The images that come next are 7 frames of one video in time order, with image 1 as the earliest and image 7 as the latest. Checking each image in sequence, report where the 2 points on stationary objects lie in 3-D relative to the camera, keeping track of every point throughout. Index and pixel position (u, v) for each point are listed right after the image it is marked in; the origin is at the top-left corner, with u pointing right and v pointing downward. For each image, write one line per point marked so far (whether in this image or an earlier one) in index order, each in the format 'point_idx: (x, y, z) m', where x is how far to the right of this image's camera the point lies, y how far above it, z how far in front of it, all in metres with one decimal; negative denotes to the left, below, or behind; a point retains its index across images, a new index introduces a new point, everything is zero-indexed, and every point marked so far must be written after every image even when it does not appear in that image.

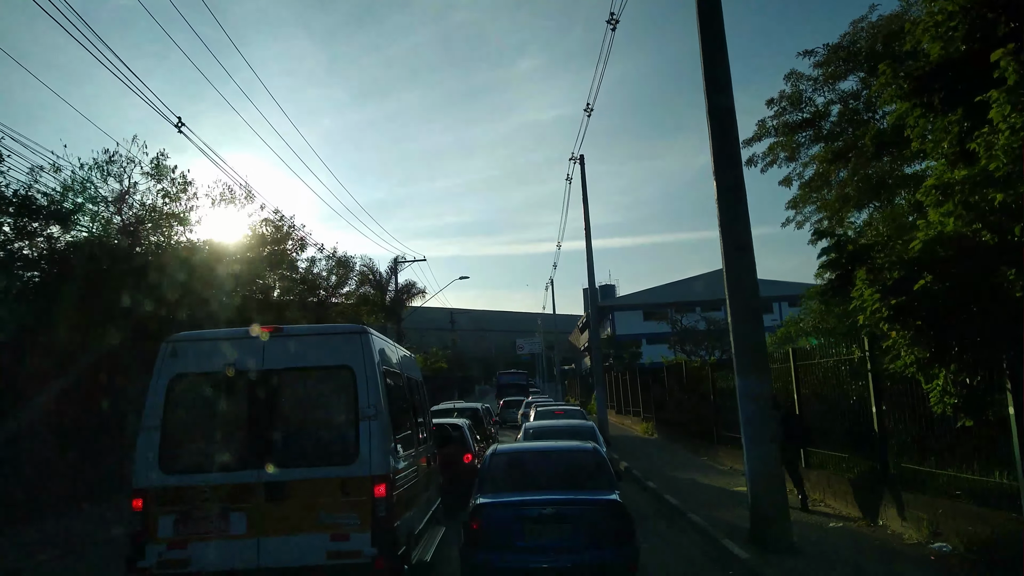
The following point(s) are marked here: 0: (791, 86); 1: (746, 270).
0: (+4.3, +3.1, +11.7) m
1: (+2.3, +0.2, +7.4) m
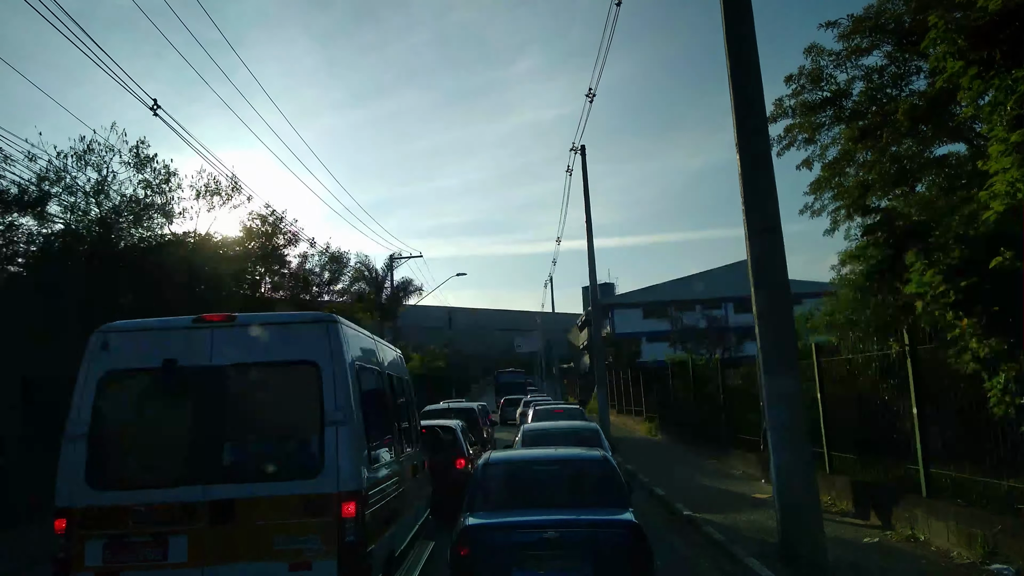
0: (+4.2, +3.2, +10.9) m
1: (+2.2, +0.3, +6.6) m
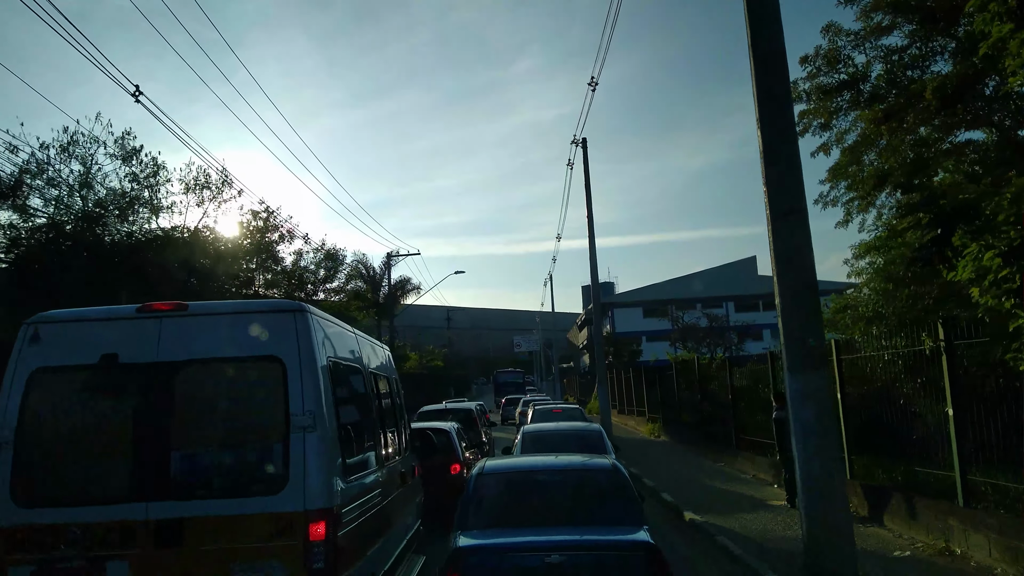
0: (+4.2, +3.3, +10.3) m
1: (+2.2, +0.4, +6.0) m
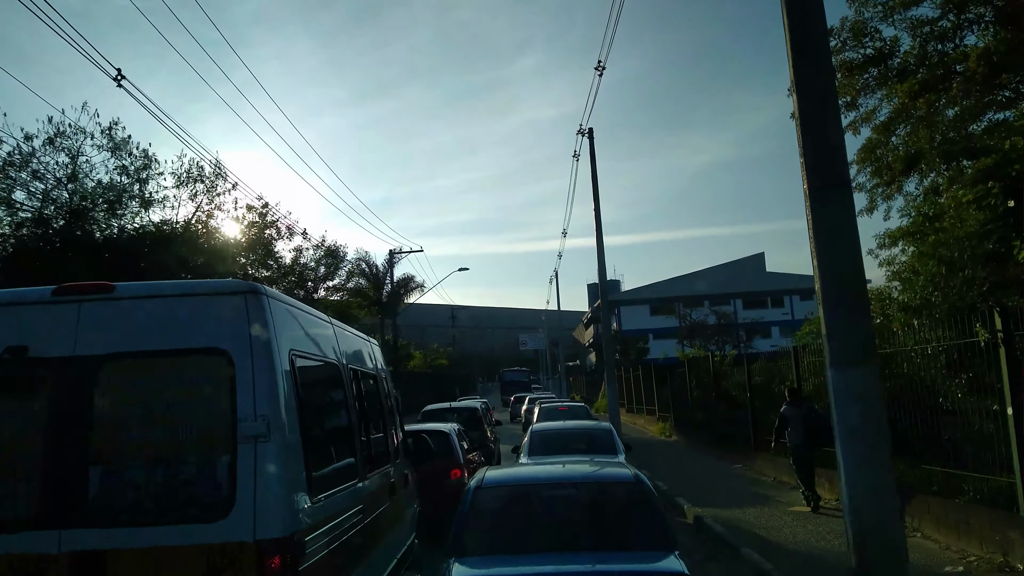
0: (+4.2, +3.4, +9.6) m
1: (+2.2, +0.5, +5.3) m
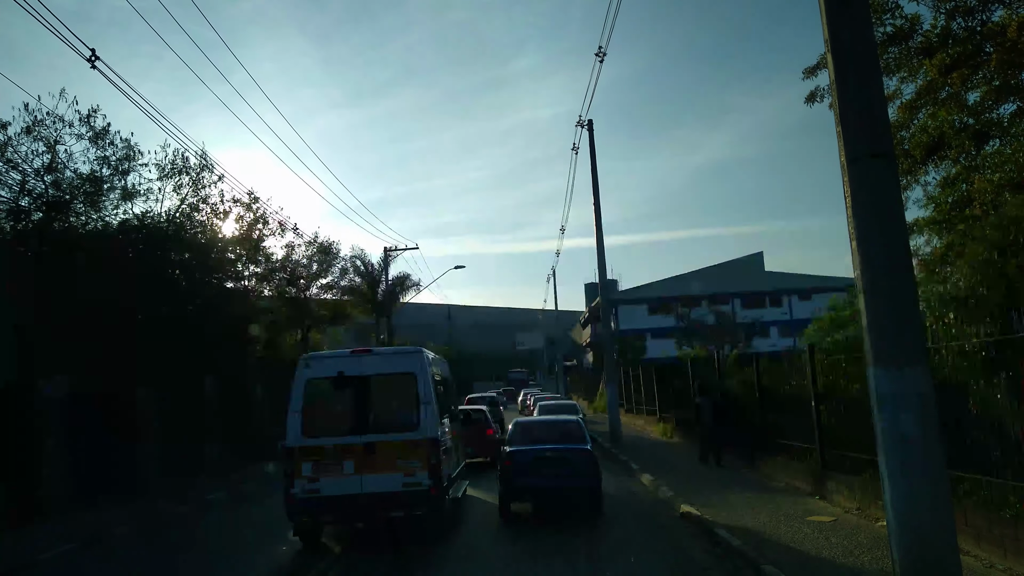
0: (+4.2, +3.5, +8.9) m
1: (+2.2, +0.5, +4.6) m
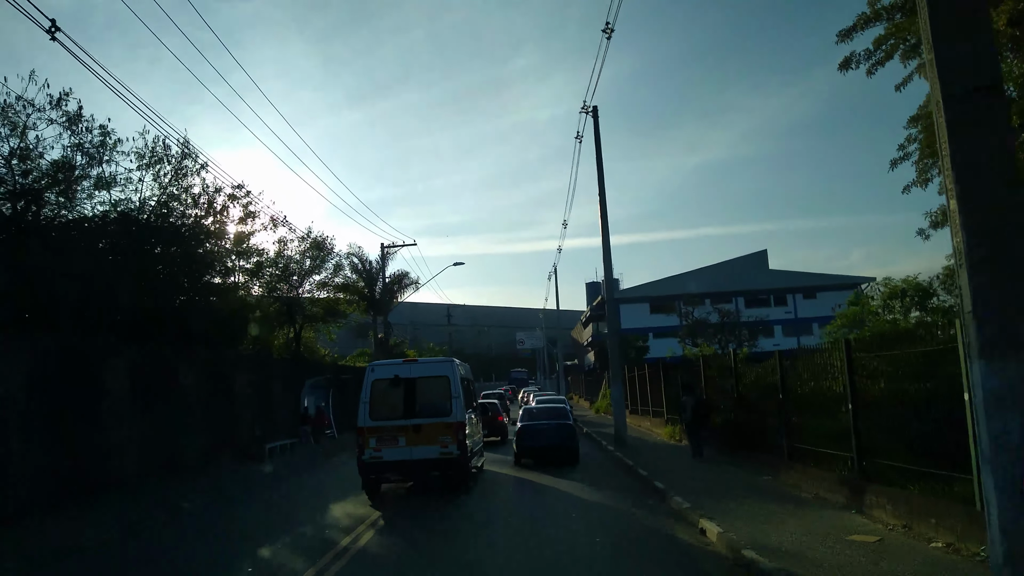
0: (+4.2, +3.6, +7.9) m
1: (+2.2, +0.7, +3.6) m
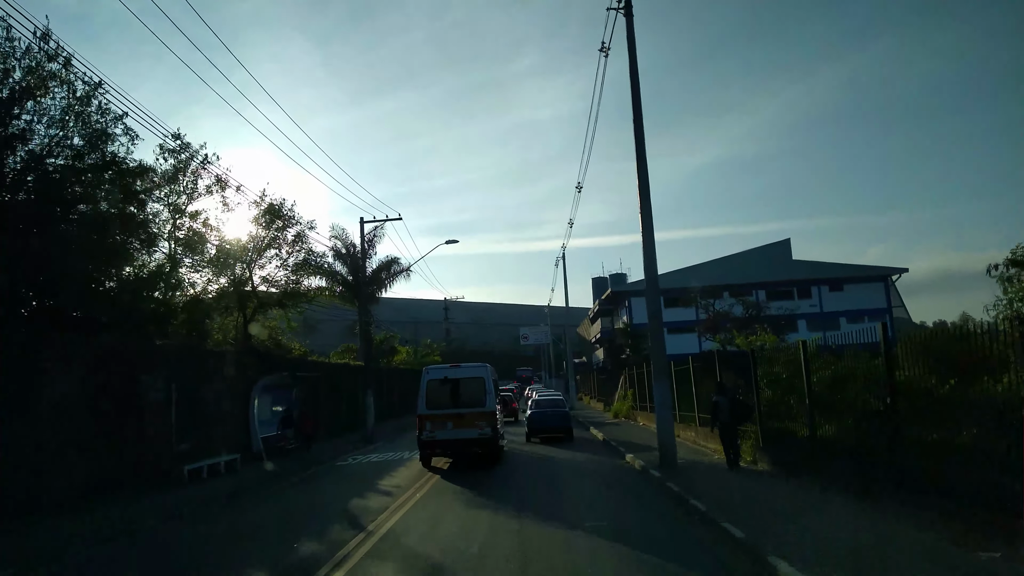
0: (+4.2, +4.3, +2.7) m
1: (+2.2, +1.3, -1.6) m
